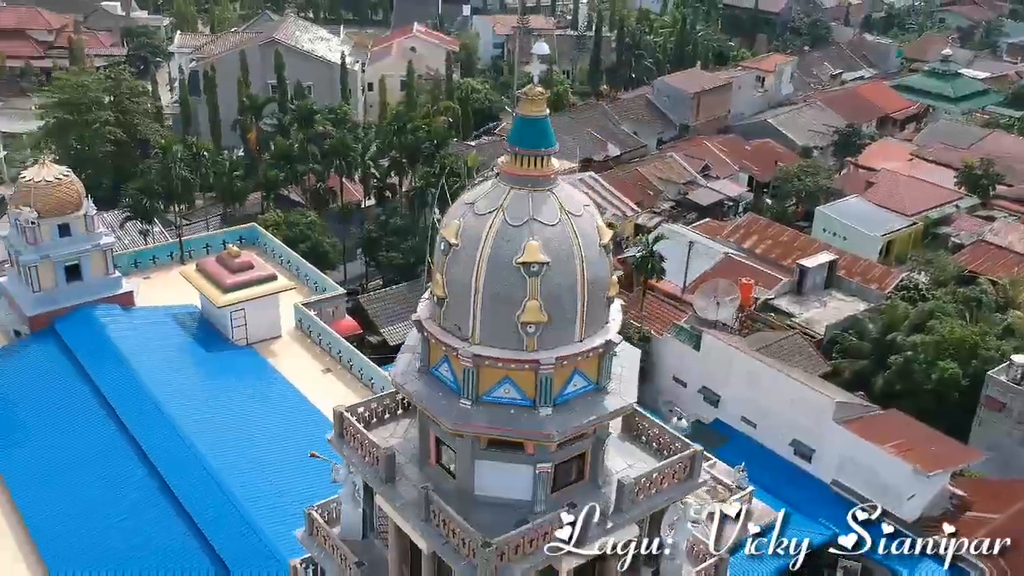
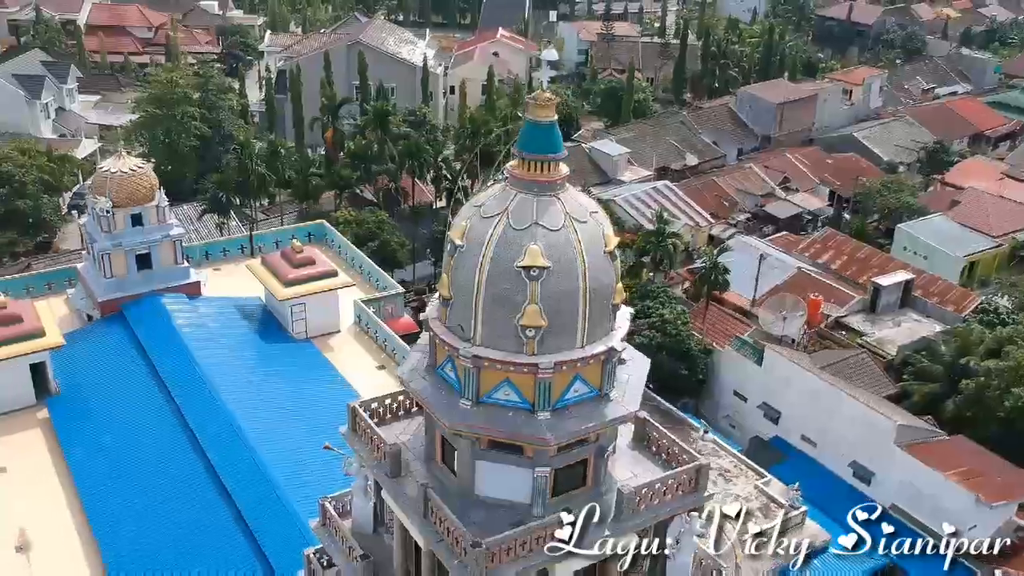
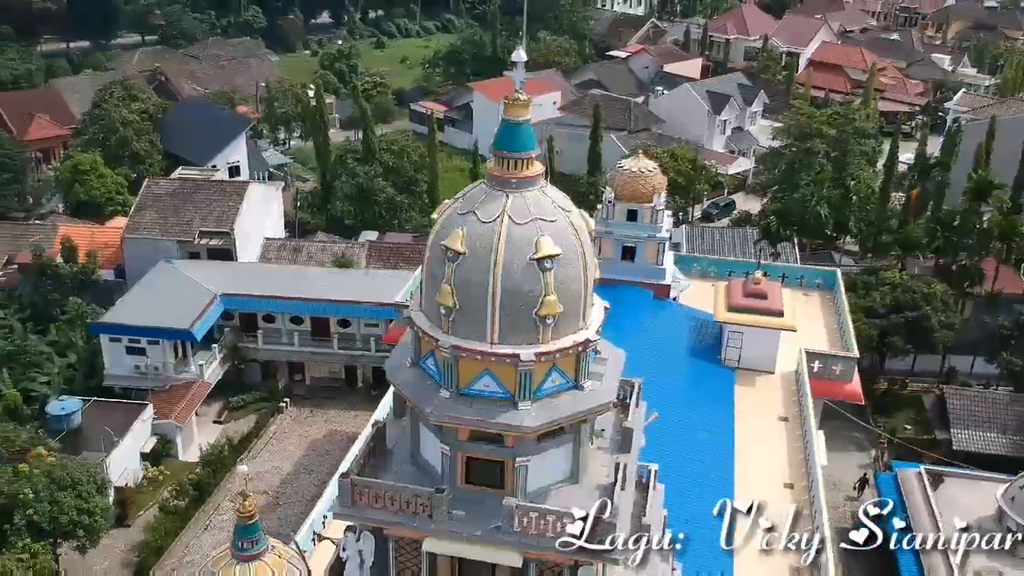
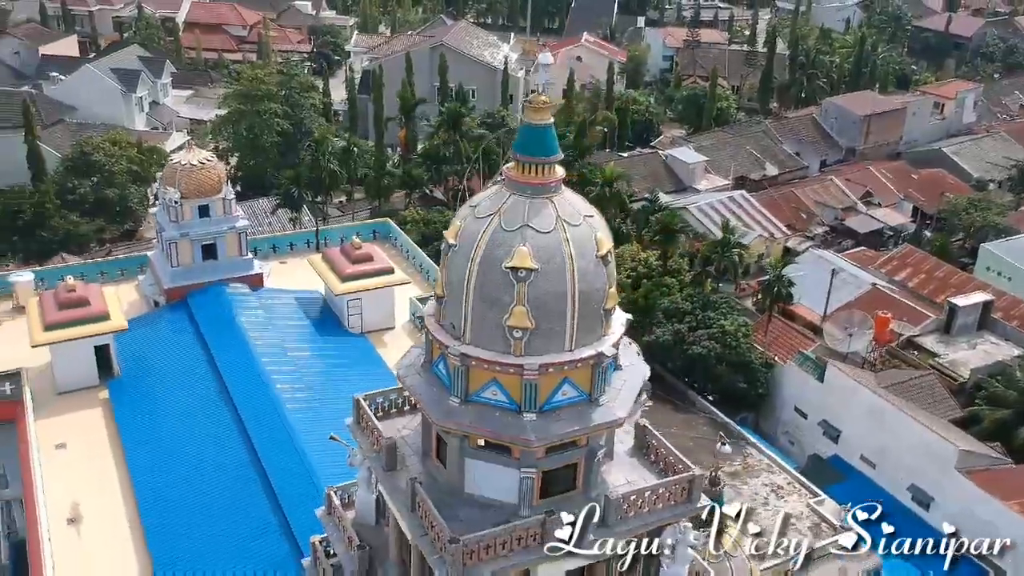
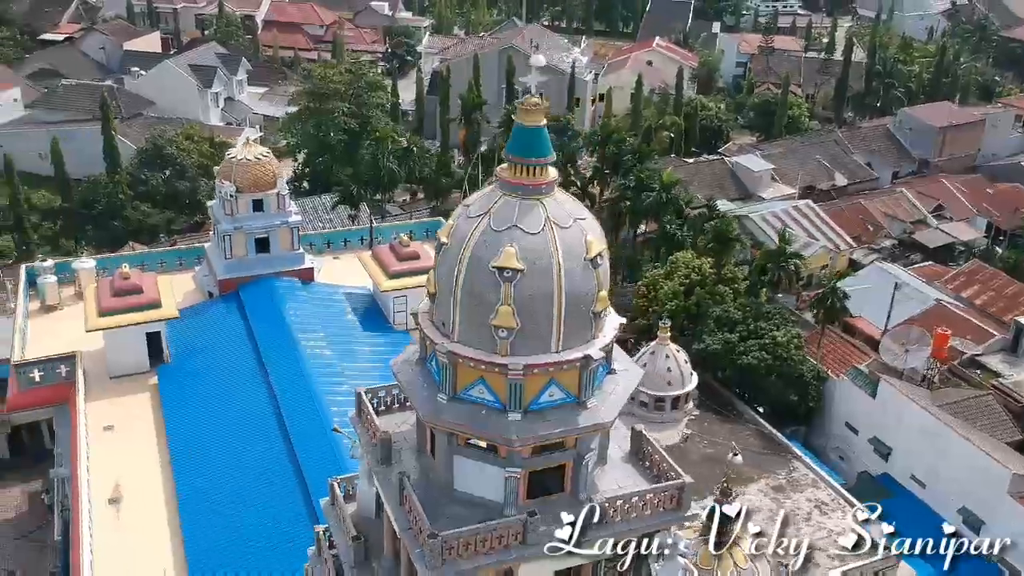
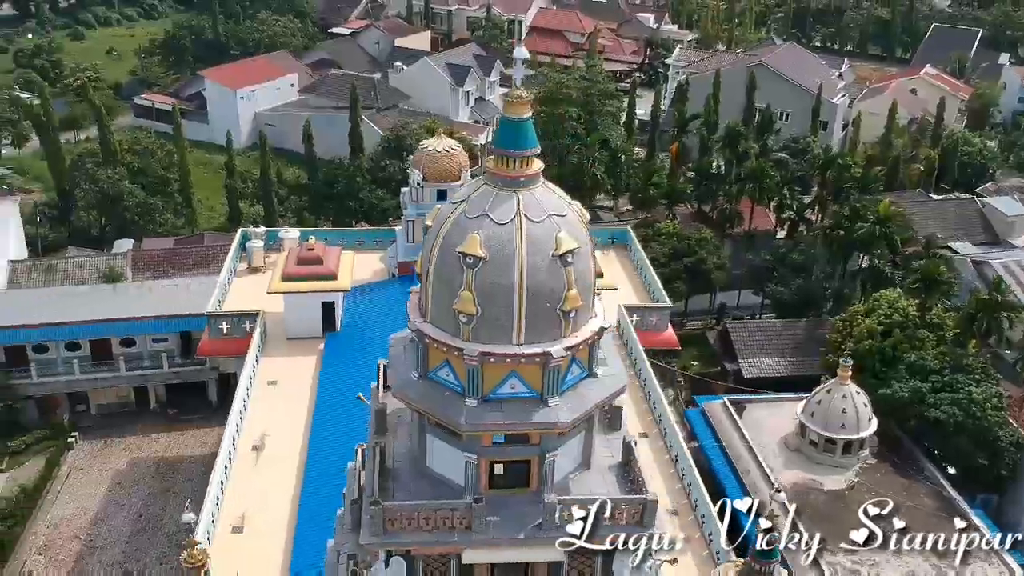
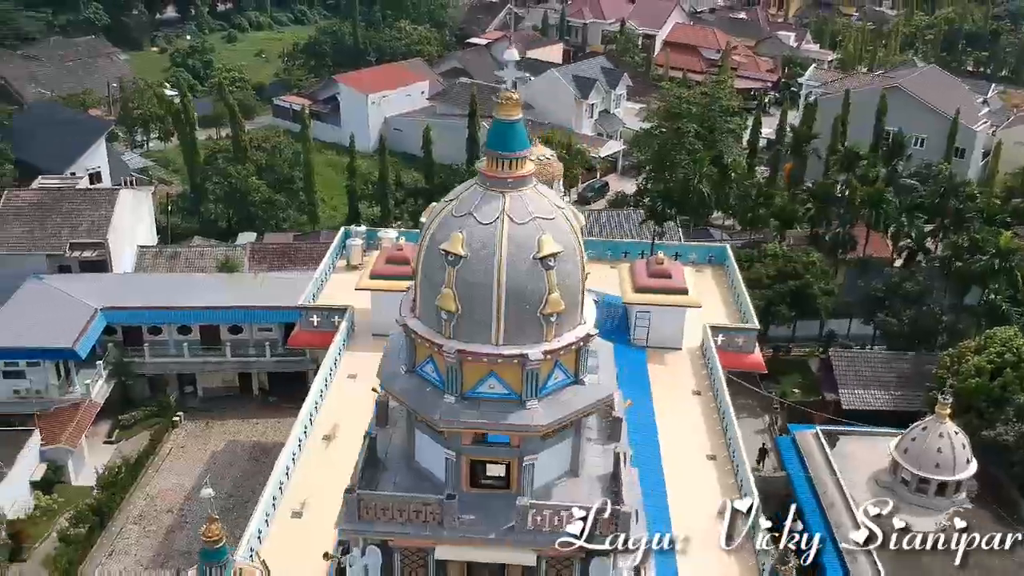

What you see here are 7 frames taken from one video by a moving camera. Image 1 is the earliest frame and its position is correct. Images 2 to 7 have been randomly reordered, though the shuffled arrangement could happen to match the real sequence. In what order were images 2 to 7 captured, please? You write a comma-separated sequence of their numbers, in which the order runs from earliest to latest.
2, 4, 5, 6, 7, 3
